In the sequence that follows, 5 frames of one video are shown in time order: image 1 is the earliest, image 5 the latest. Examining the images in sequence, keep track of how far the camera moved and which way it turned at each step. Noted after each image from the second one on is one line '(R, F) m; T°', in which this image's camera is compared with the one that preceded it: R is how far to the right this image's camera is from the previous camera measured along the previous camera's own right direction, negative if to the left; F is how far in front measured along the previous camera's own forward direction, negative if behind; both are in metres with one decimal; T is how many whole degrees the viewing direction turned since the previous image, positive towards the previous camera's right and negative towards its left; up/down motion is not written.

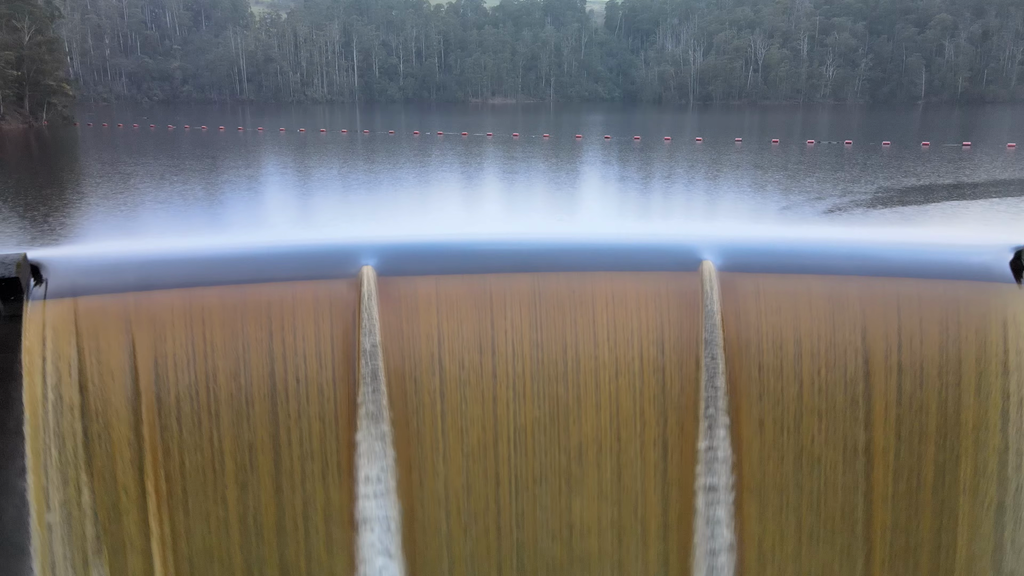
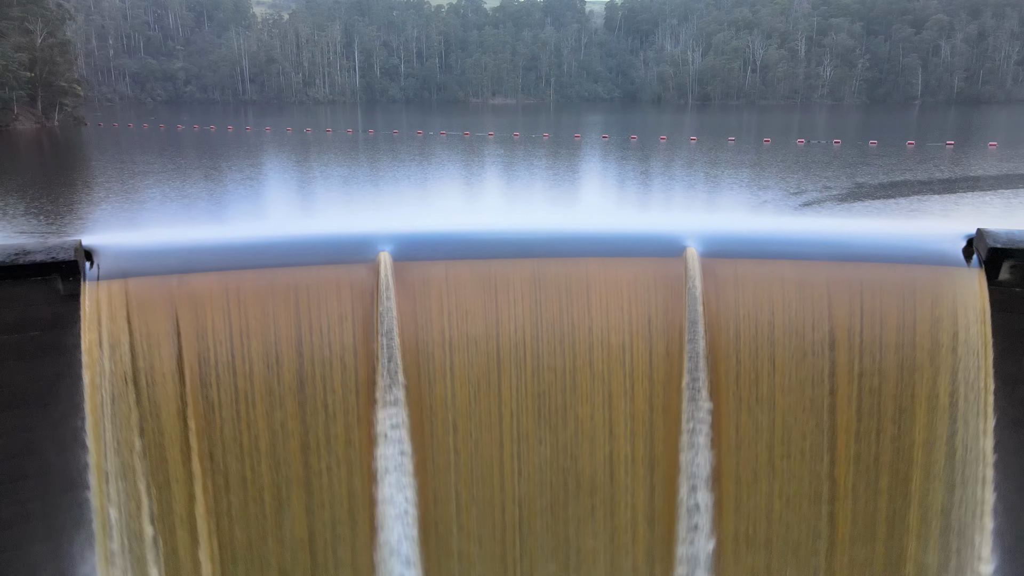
(0.0, -0.5) m; 0°
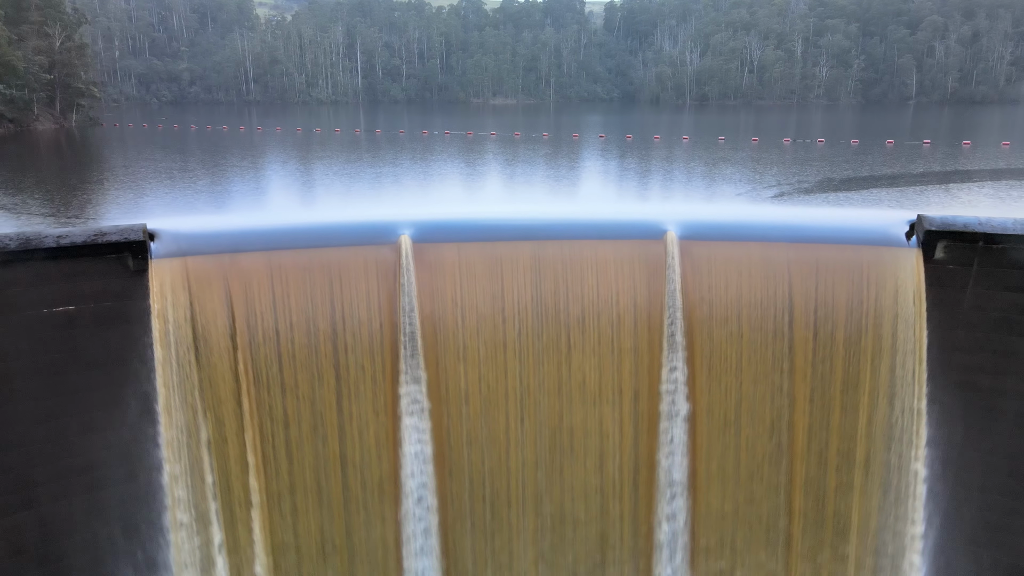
(0.0, -0.8) m; 0°
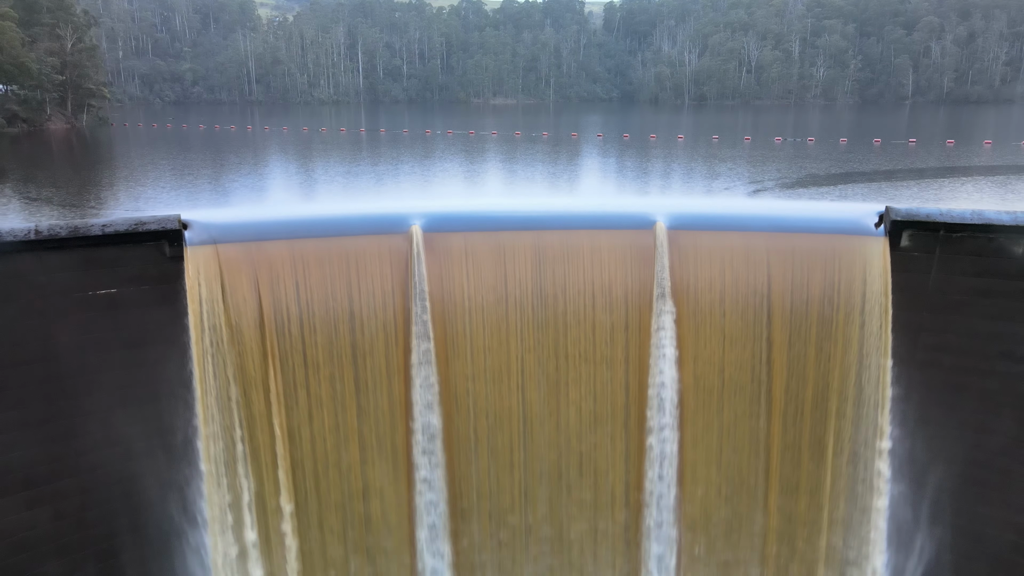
(0.0, -0.5) m; 0°
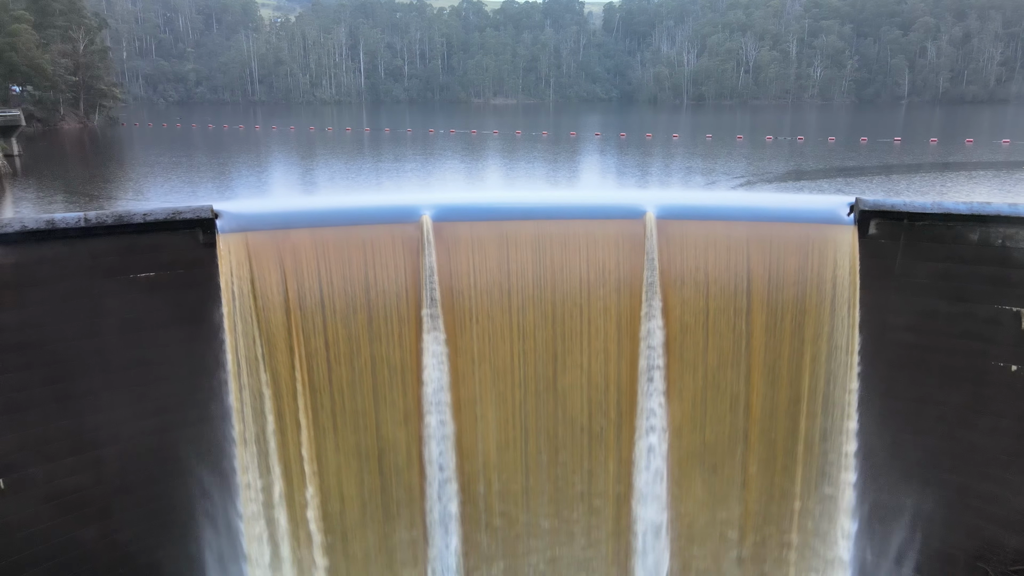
(0.0, -0.6) m; 0°
